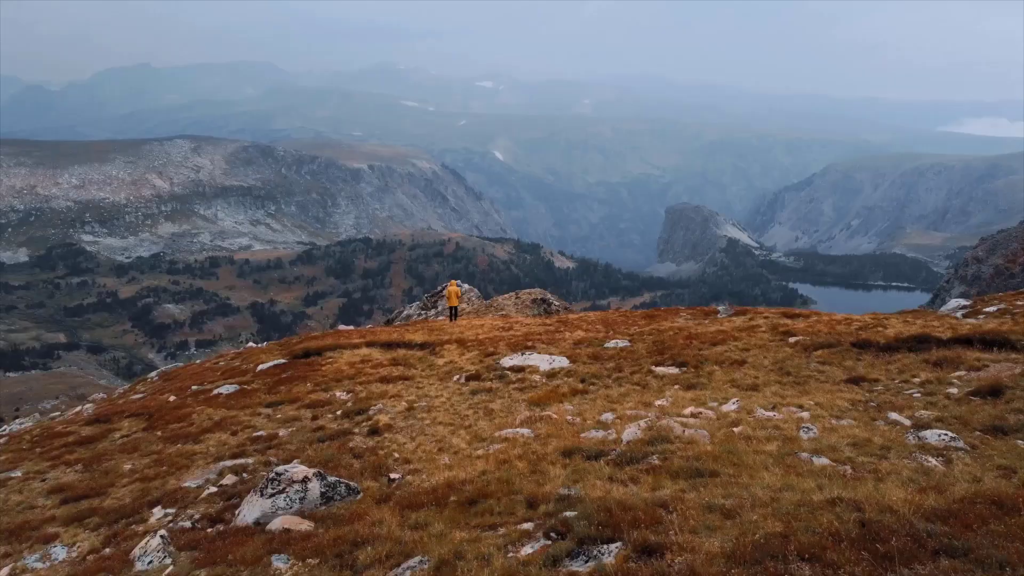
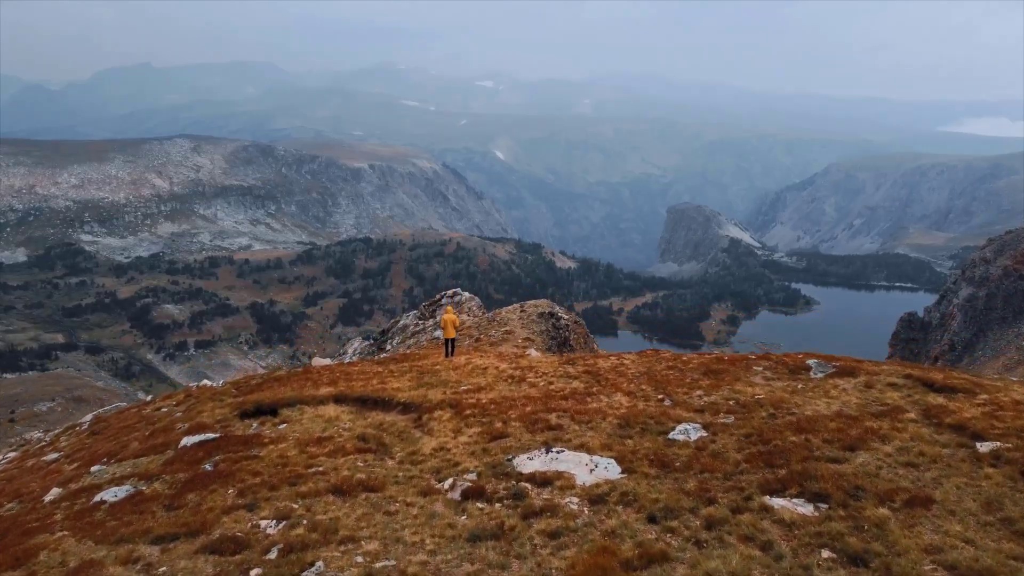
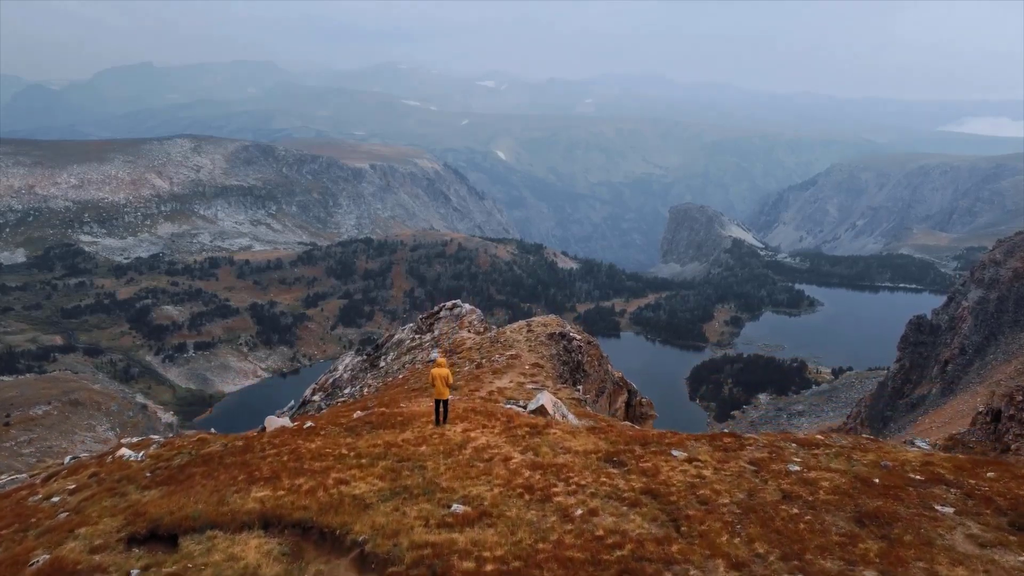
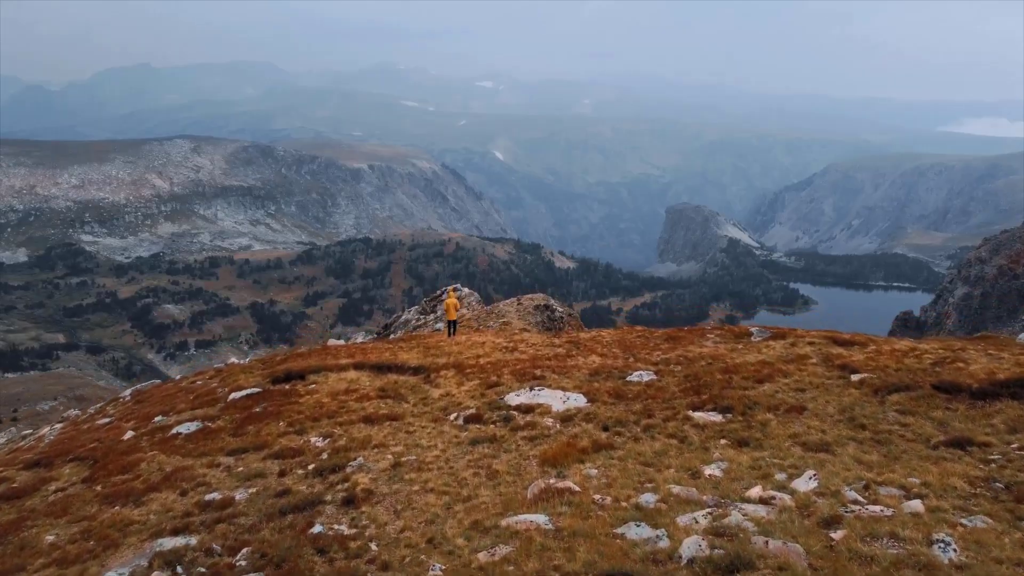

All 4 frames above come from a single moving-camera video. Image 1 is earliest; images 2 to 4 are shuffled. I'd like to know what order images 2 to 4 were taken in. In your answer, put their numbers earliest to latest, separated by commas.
4, 2, 3
